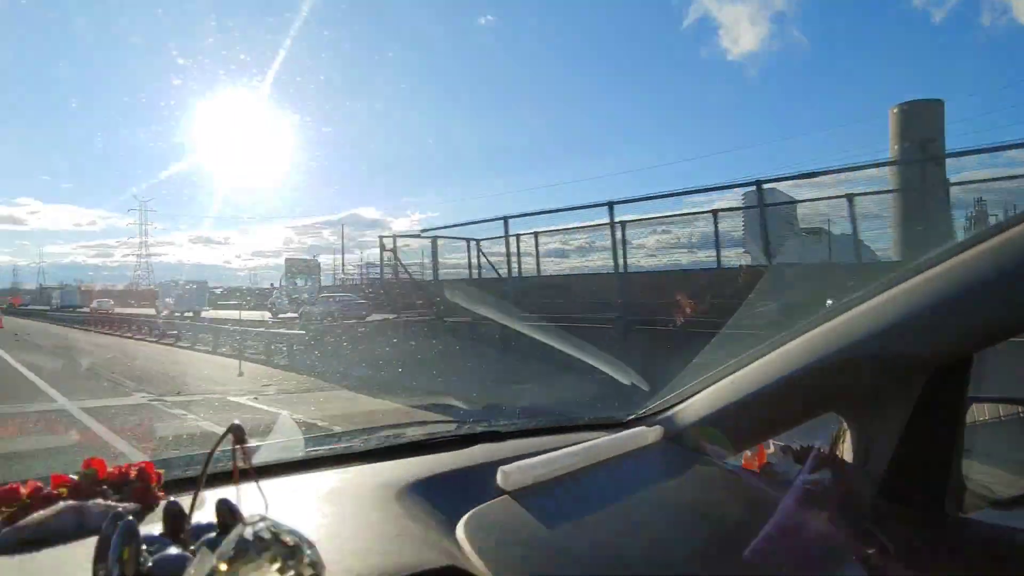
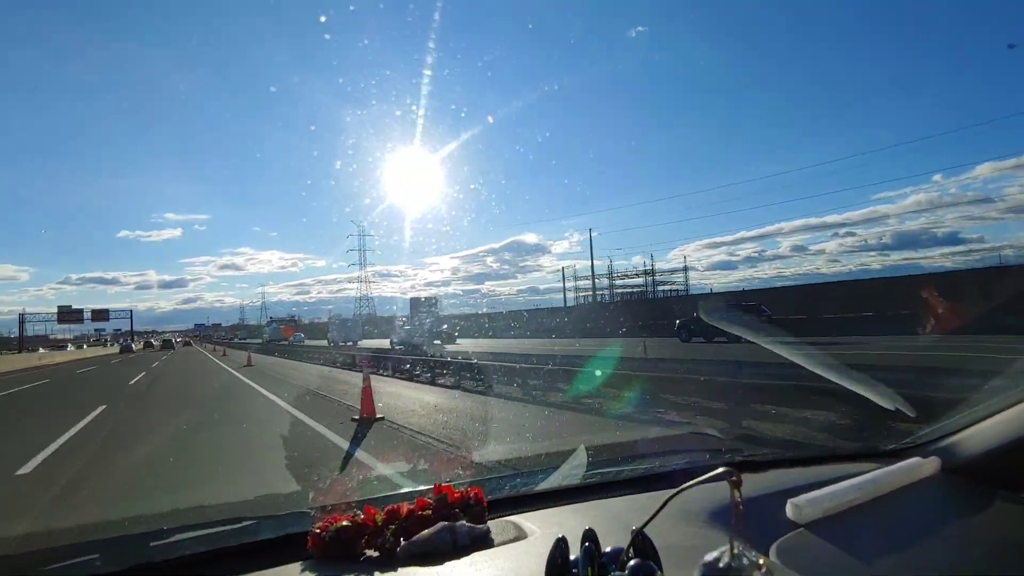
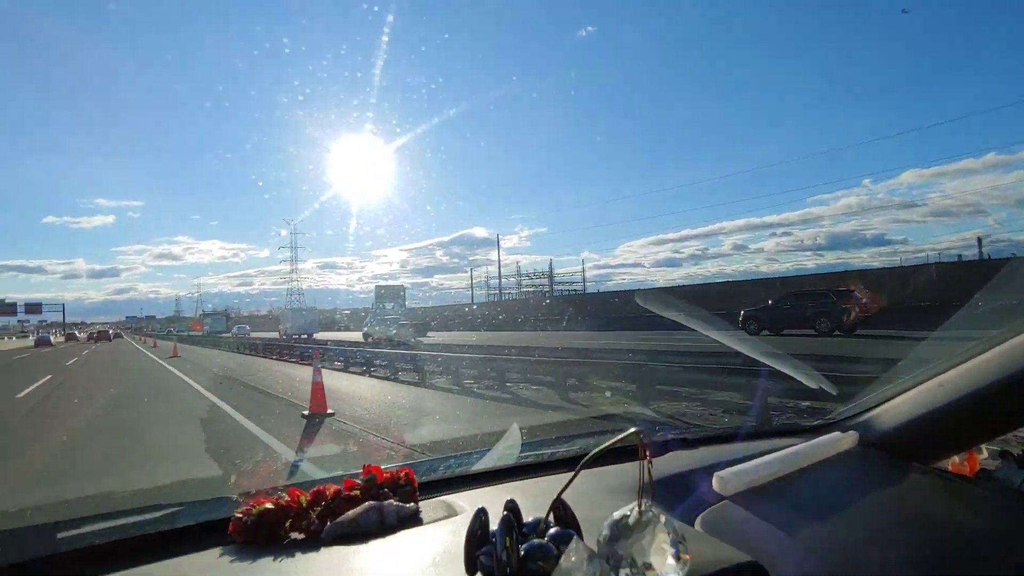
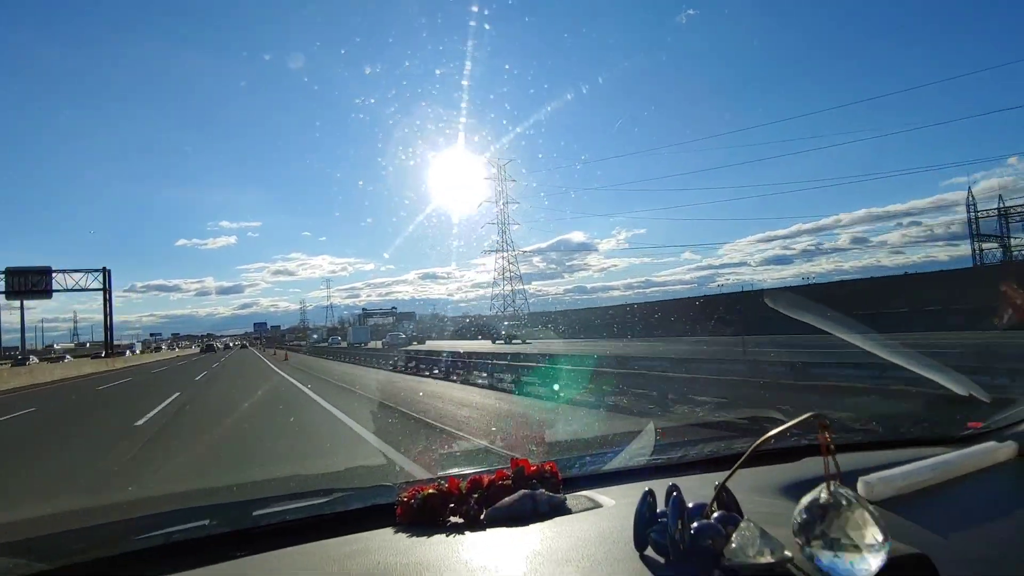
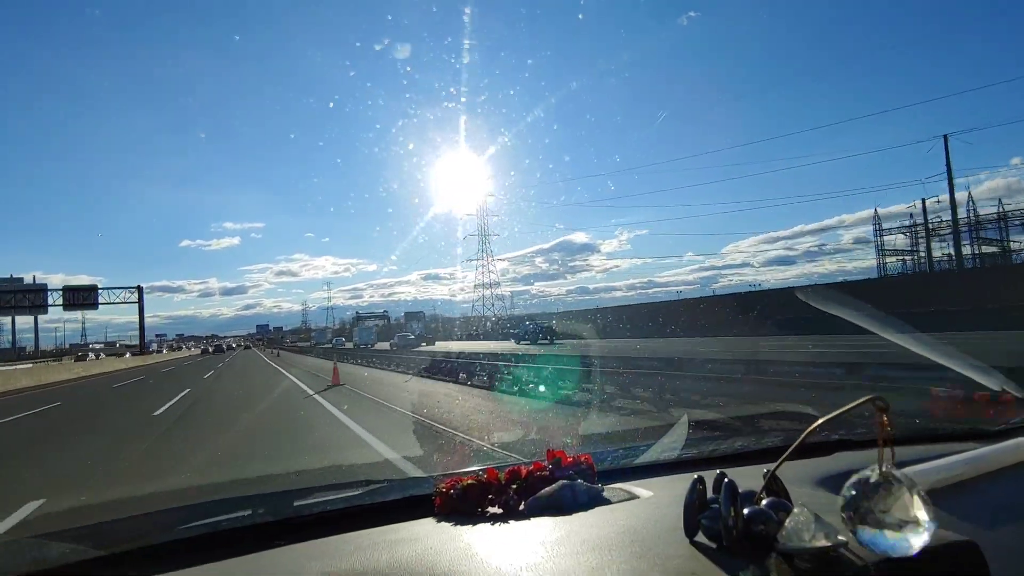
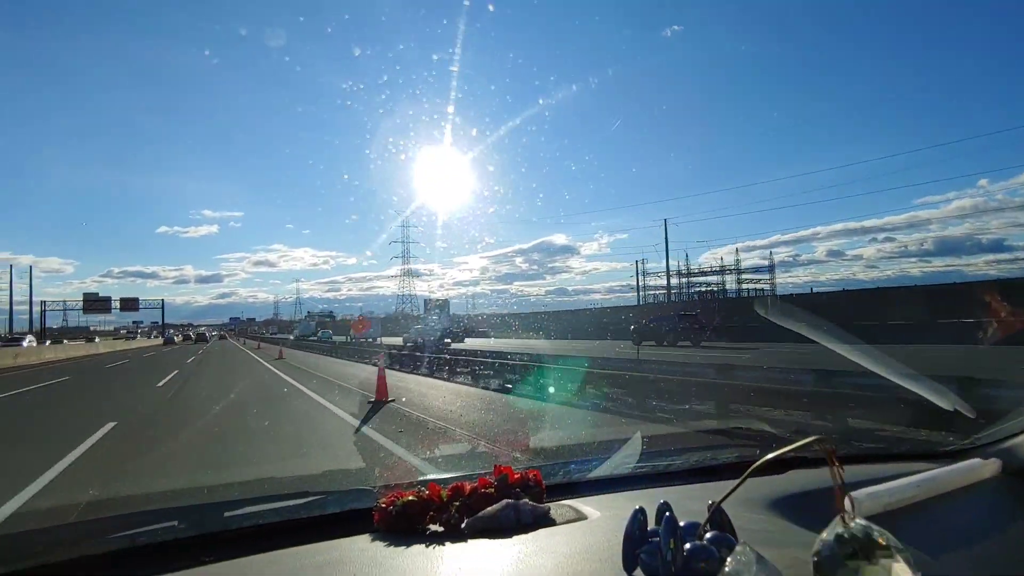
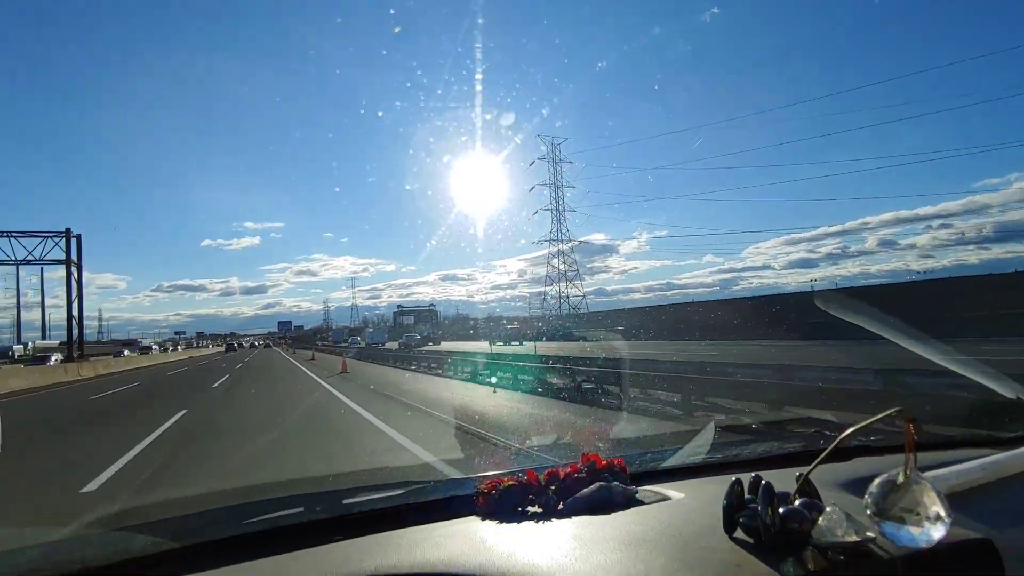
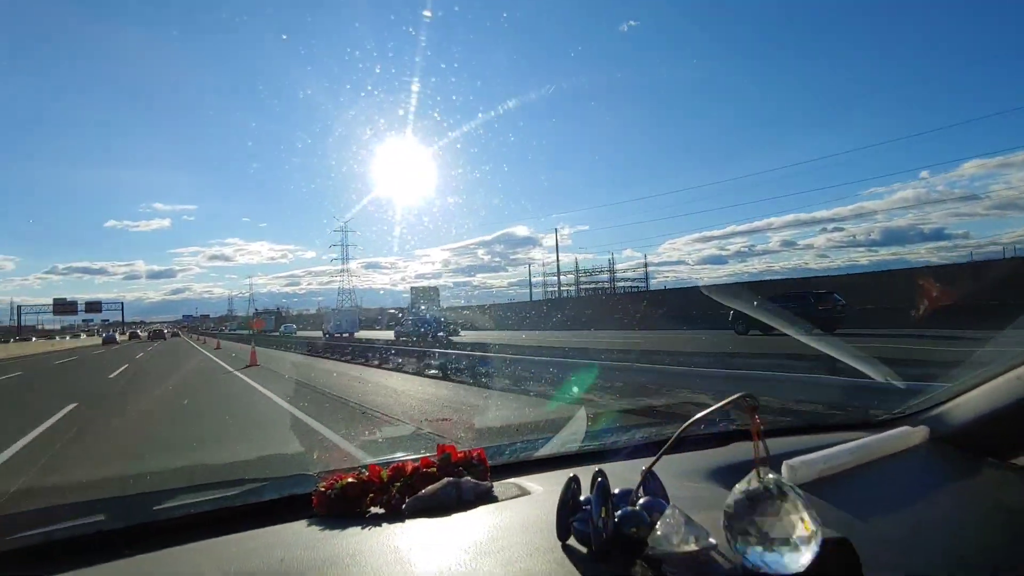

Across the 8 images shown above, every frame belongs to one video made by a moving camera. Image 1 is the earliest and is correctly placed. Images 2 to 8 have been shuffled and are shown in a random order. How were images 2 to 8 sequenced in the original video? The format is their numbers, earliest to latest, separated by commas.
3, 8, 2, 6, 5, 4, 7
